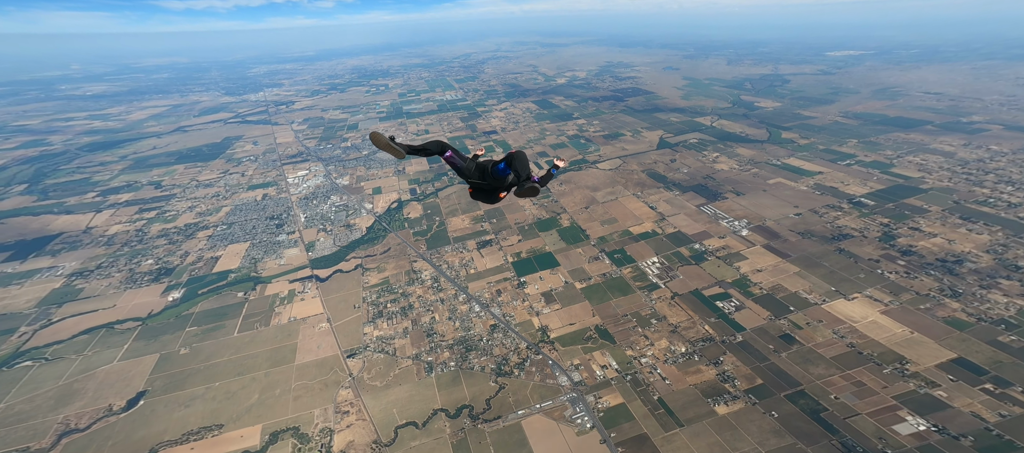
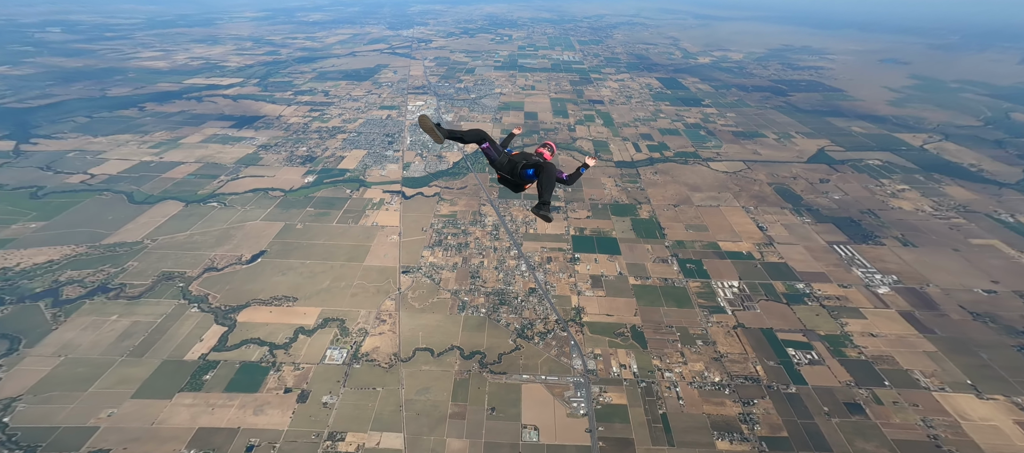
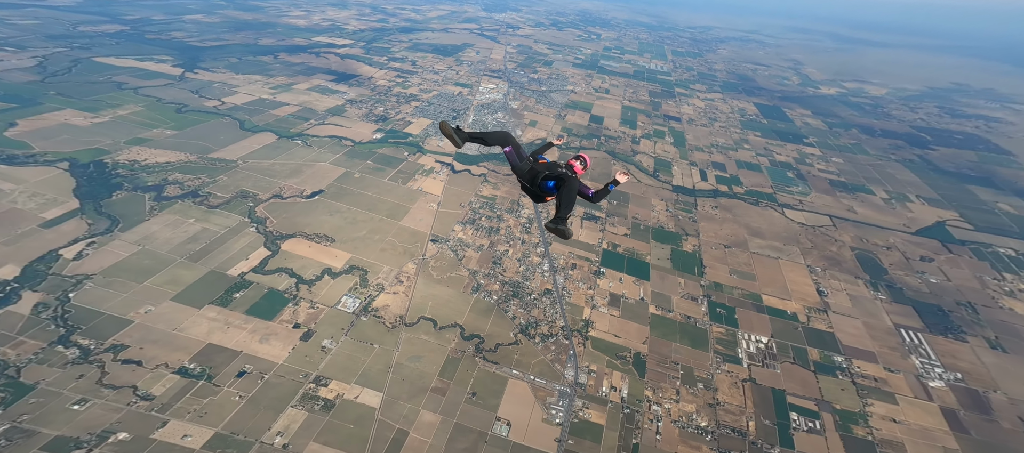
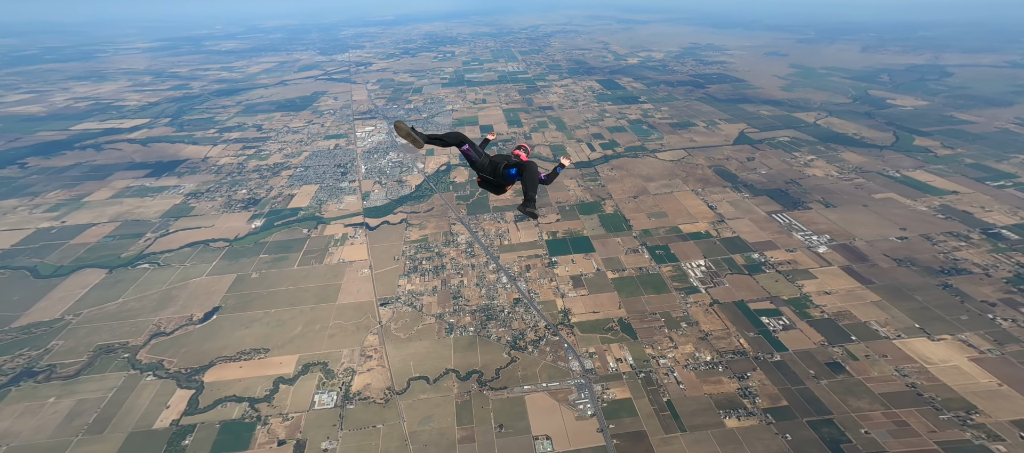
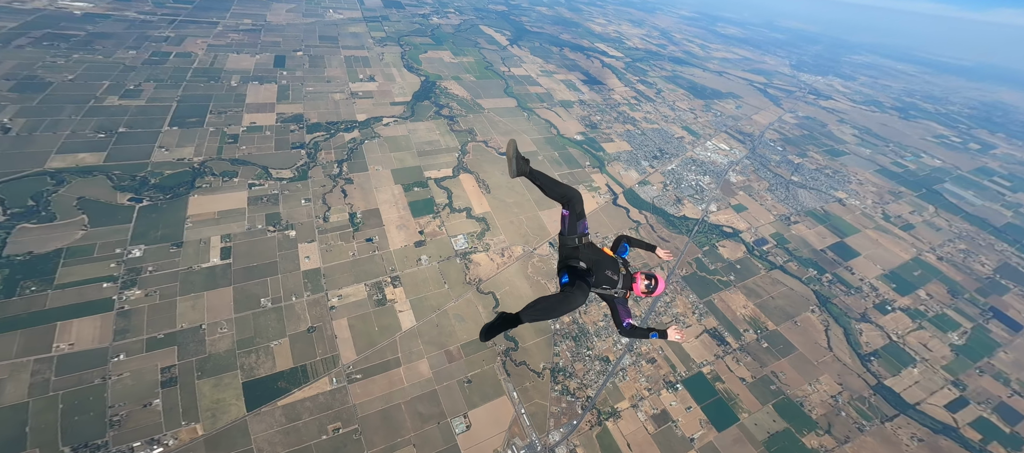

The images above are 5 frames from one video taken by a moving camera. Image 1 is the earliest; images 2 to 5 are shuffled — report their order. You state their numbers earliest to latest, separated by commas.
4, 2, 3, 5
